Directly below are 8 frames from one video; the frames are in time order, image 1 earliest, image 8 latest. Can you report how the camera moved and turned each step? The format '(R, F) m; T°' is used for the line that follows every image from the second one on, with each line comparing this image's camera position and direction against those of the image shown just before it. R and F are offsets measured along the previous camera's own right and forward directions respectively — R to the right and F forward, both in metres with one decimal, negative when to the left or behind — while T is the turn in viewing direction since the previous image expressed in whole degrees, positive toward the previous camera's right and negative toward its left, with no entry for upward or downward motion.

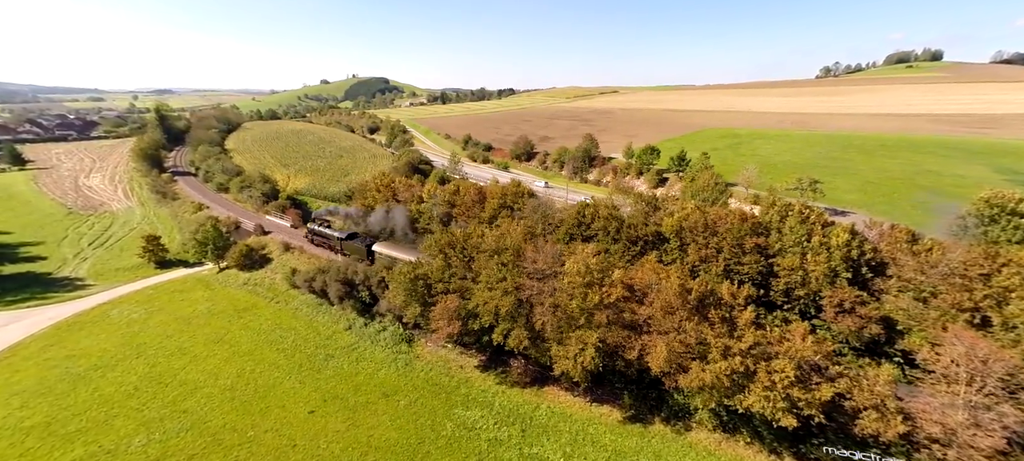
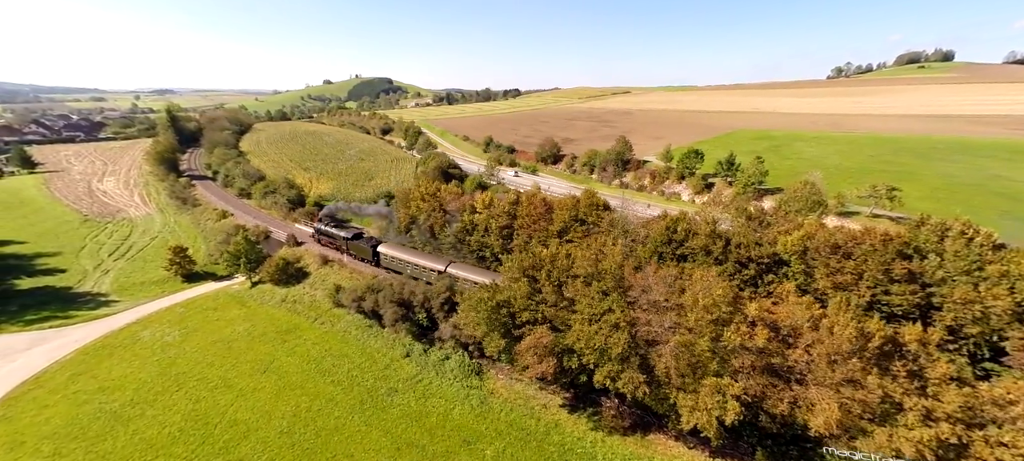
(-5.2, +3.4) m; 0°
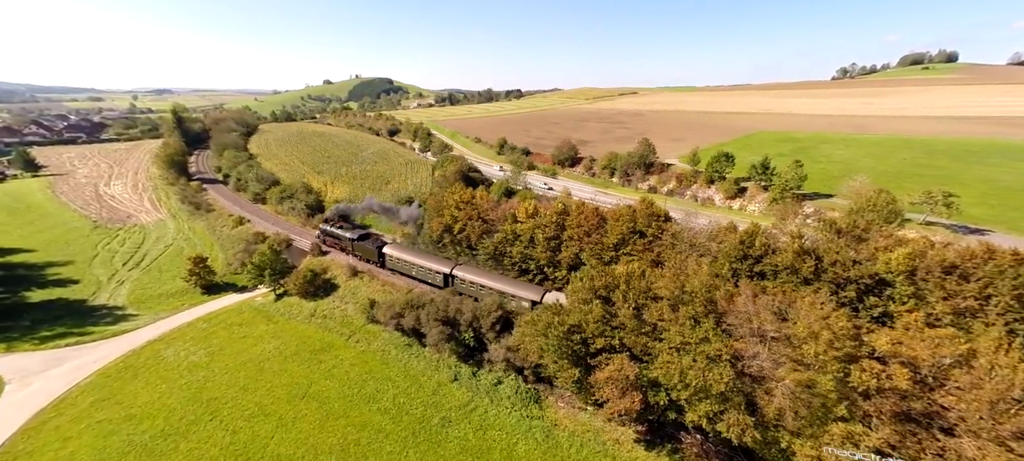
(-3.7, +2.3) m; 0°
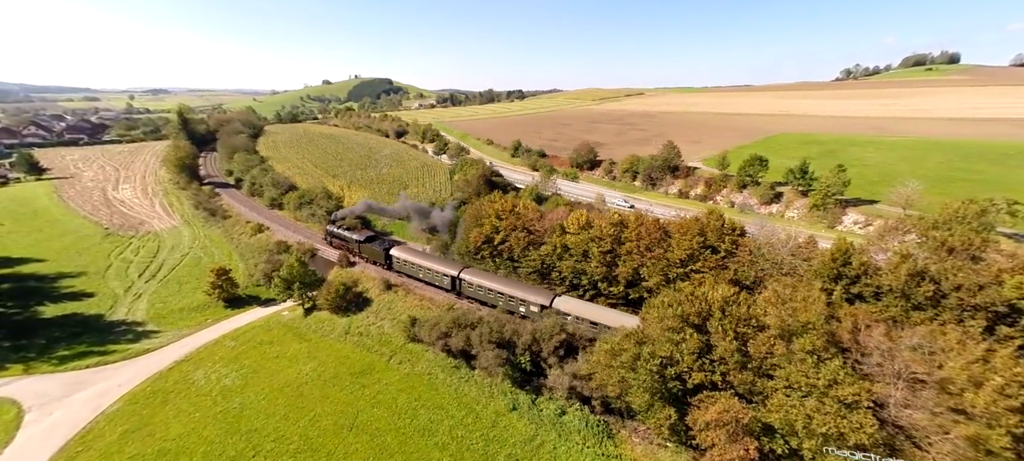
(-3.9, +2.3) m; 0°
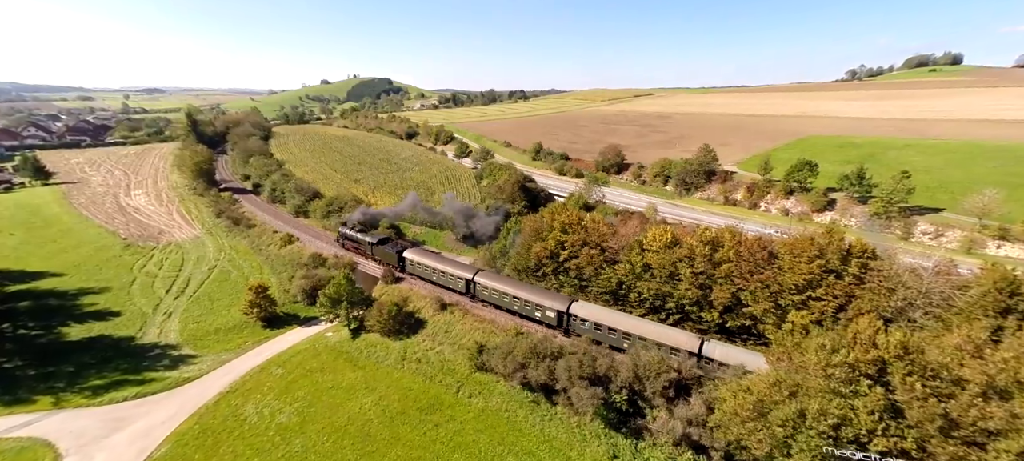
(-5.4, +3.0) m; 0°
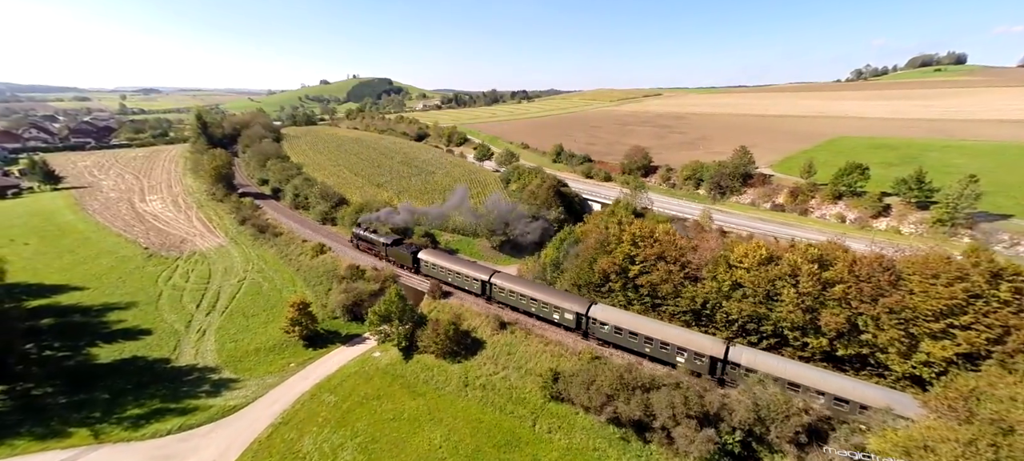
(-4.9, +2.7) m; 0°
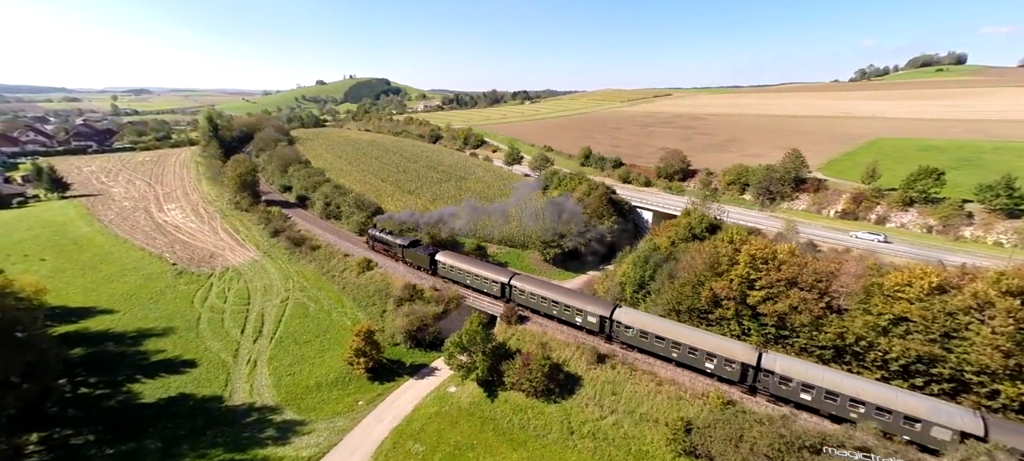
(-6.8, +3.9) m; 0°
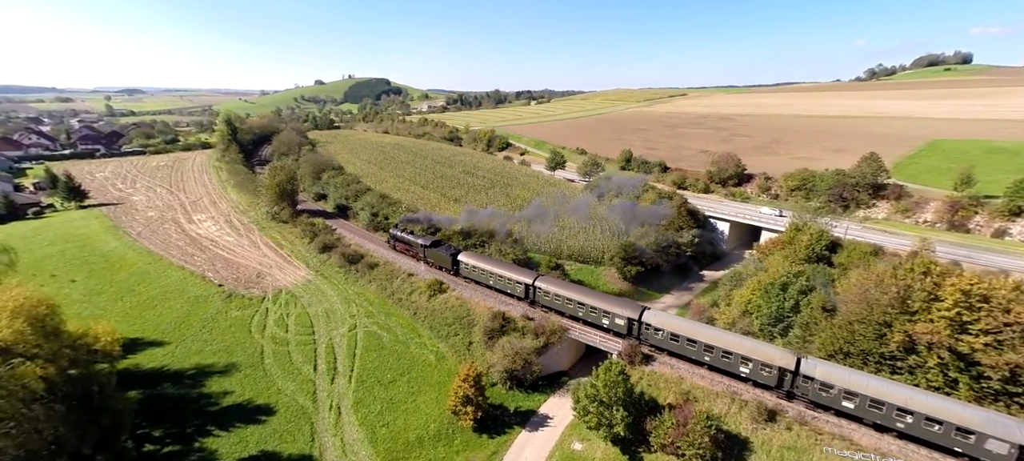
(-8.5, +4.9) m; 0°
